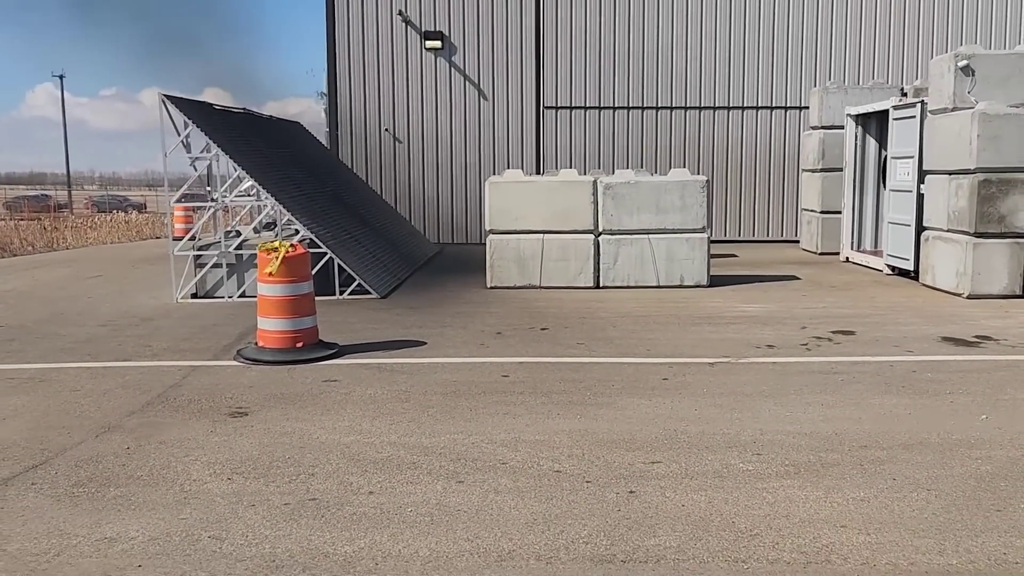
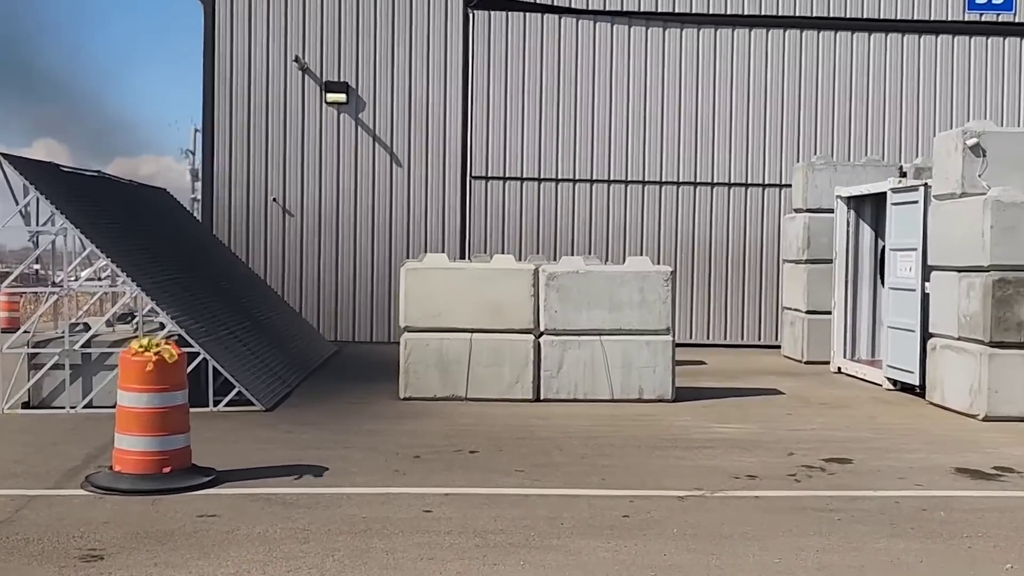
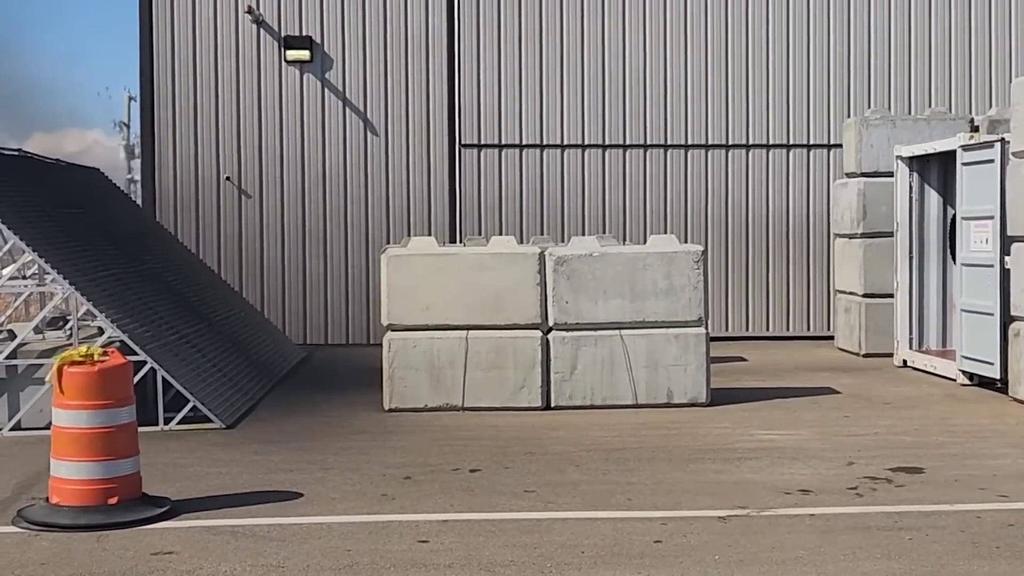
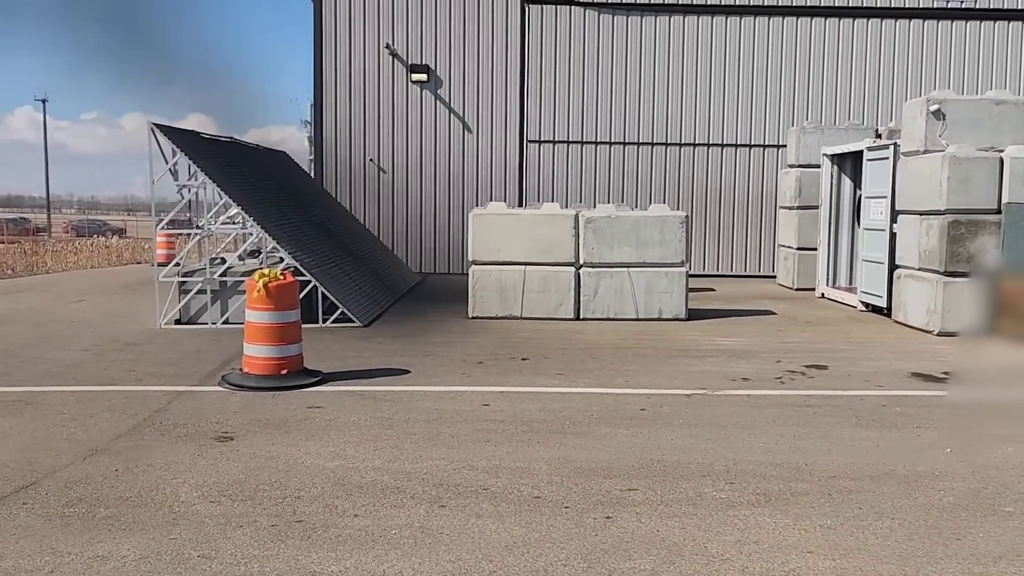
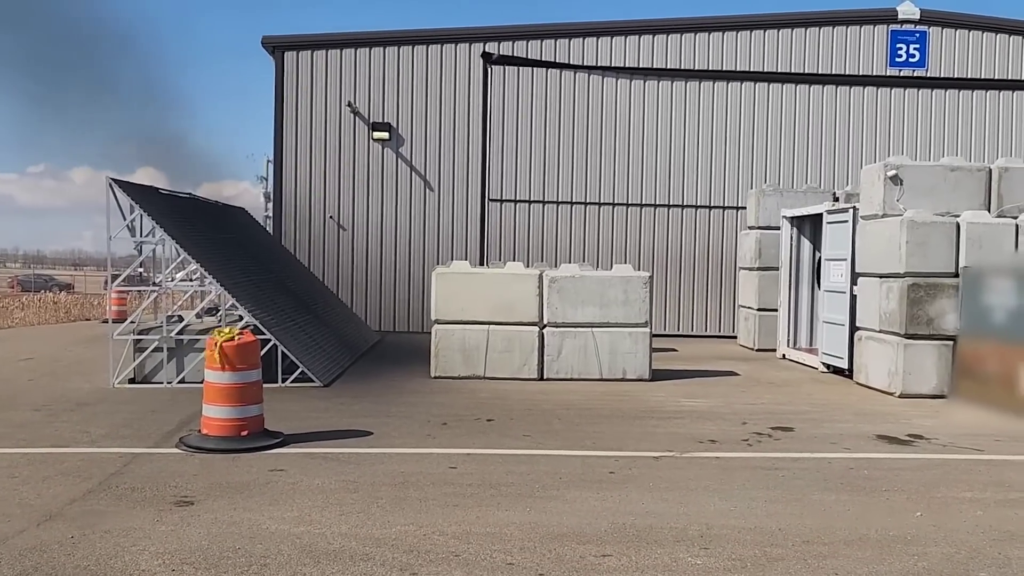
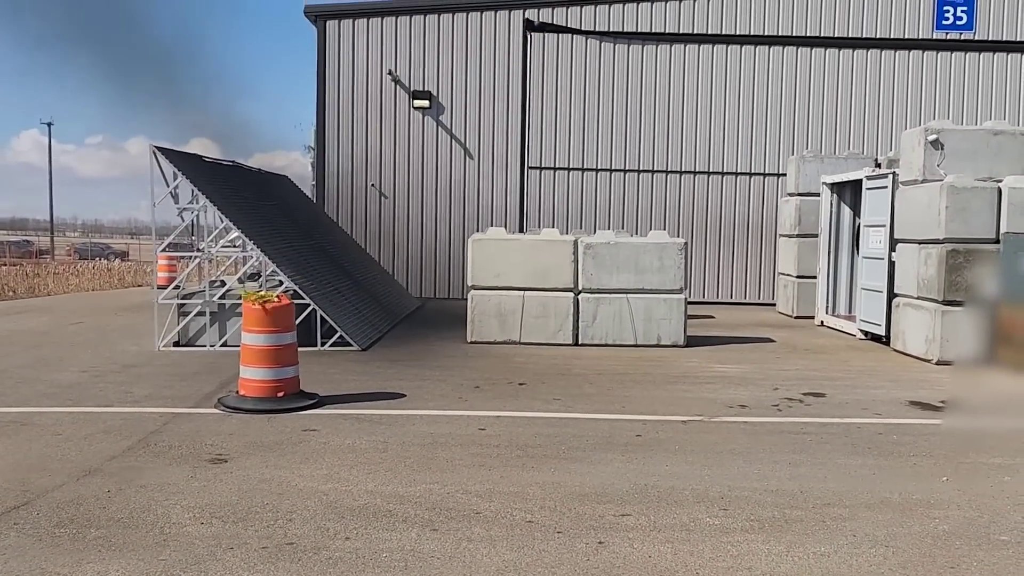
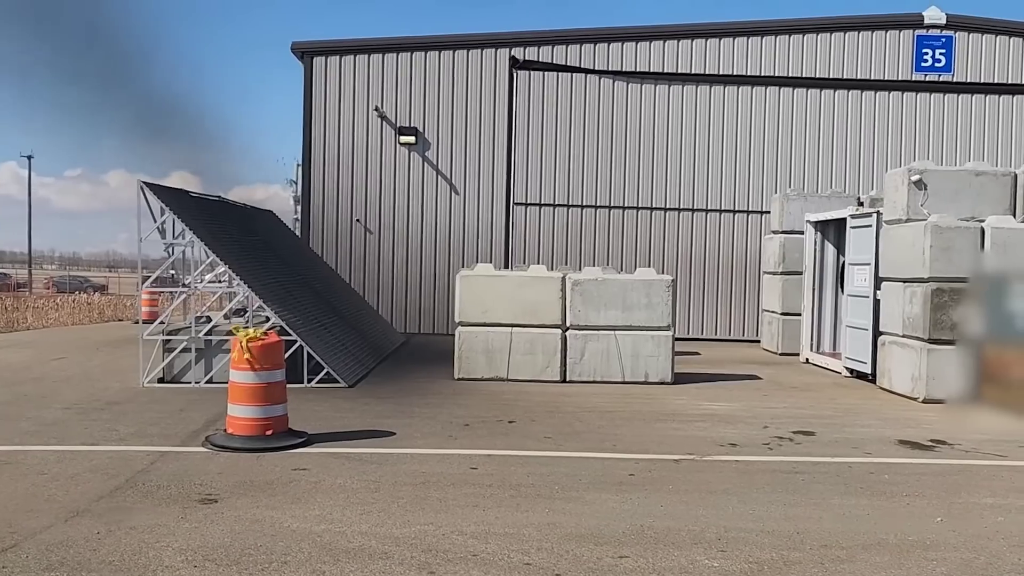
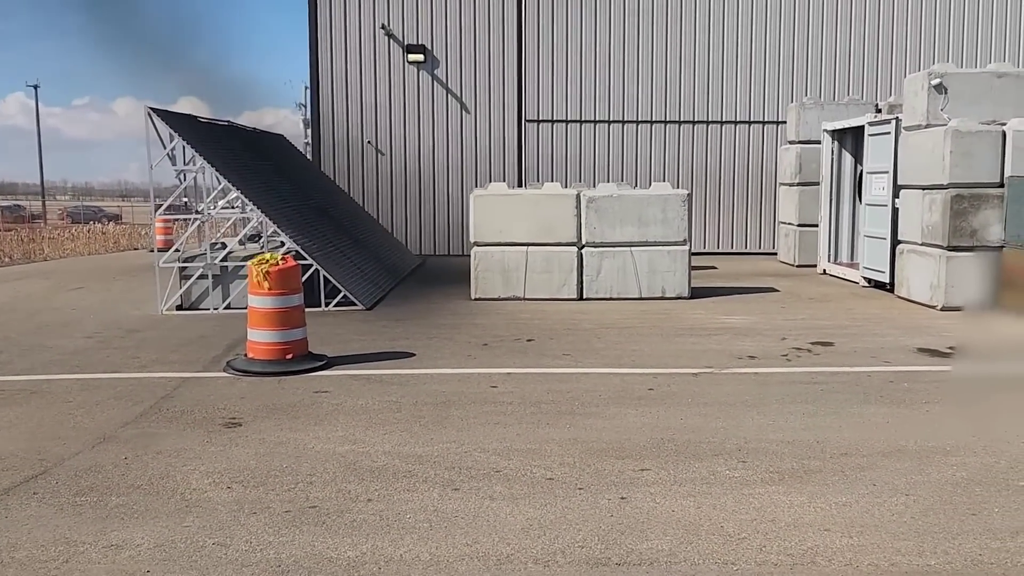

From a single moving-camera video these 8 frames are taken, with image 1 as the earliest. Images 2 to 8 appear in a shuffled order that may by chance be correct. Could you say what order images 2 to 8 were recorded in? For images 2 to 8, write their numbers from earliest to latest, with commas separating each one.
8, 4, 6, 7, 5, 2, 3
